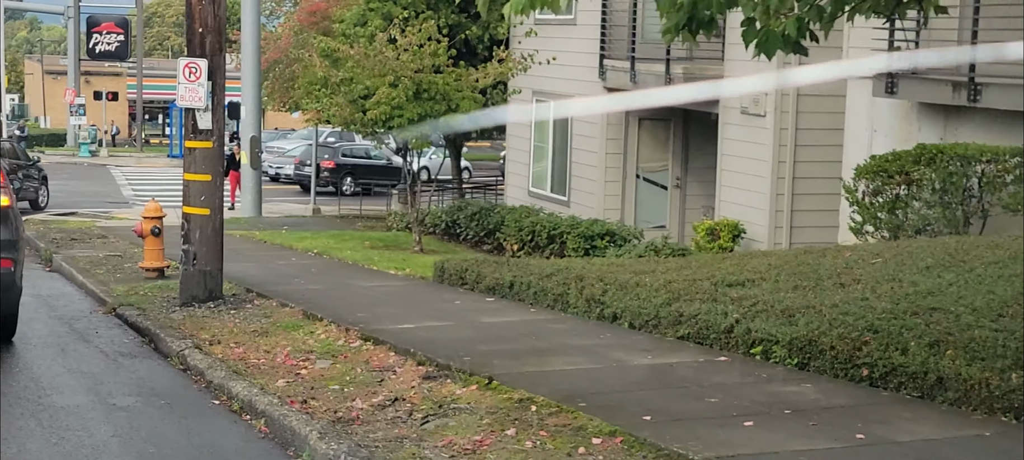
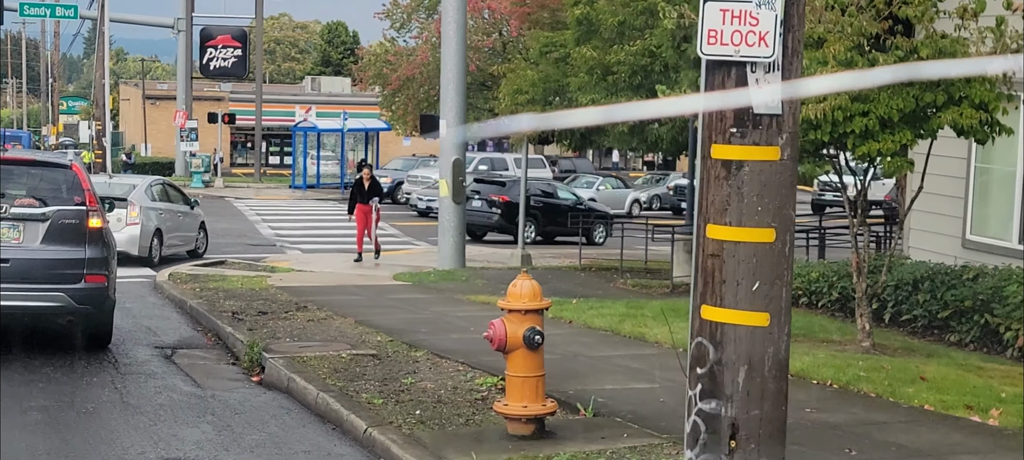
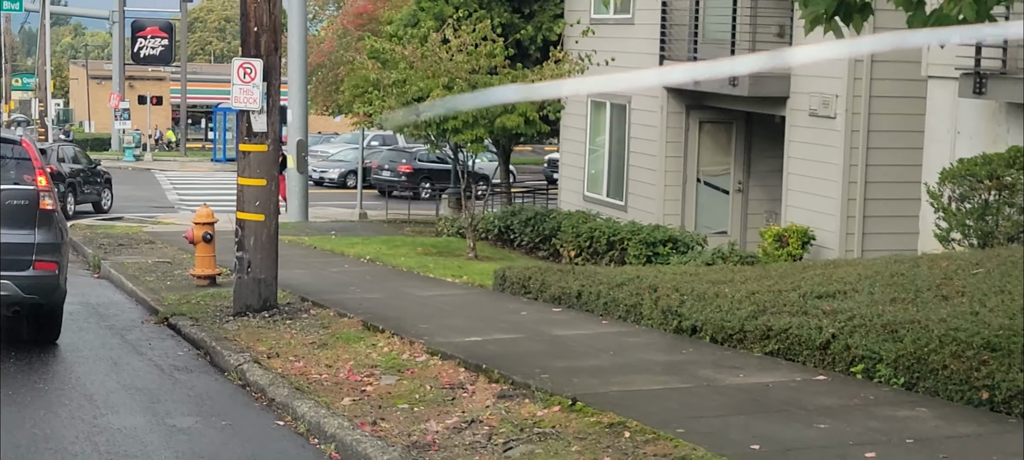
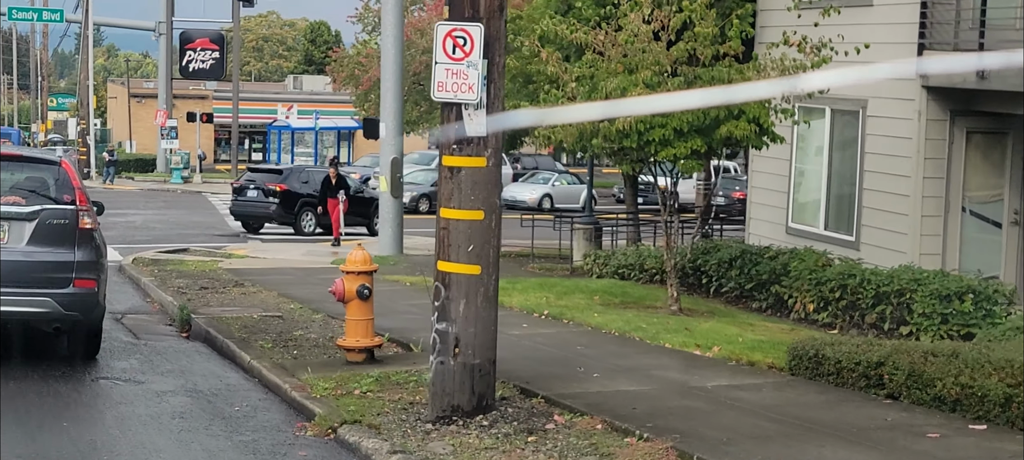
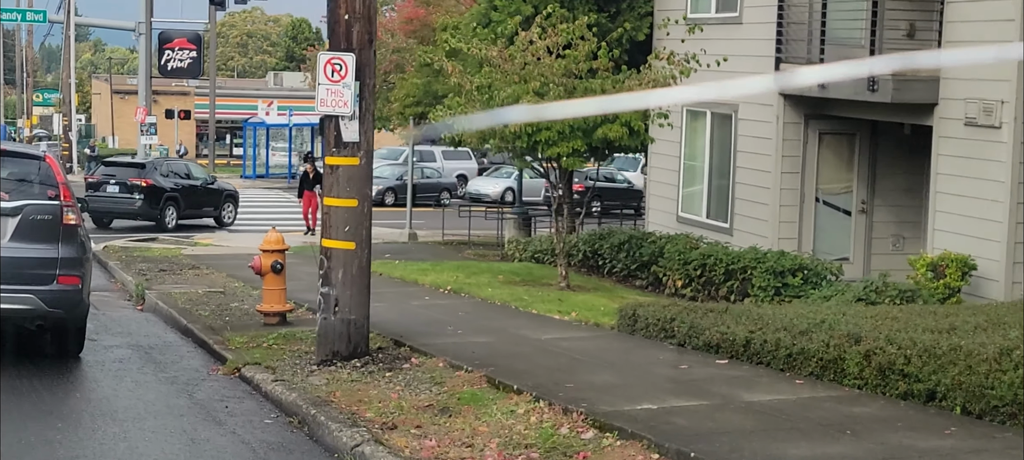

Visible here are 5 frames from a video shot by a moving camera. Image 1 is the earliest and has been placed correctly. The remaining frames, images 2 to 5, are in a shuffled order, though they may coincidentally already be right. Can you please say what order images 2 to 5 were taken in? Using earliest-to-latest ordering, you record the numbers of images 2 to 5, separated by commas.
3, 5, 4, 2
